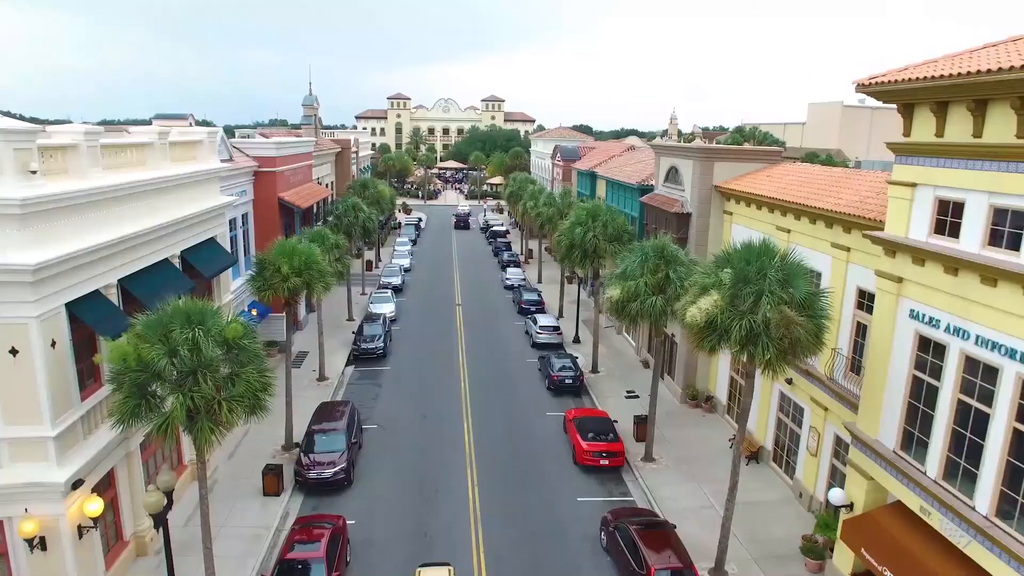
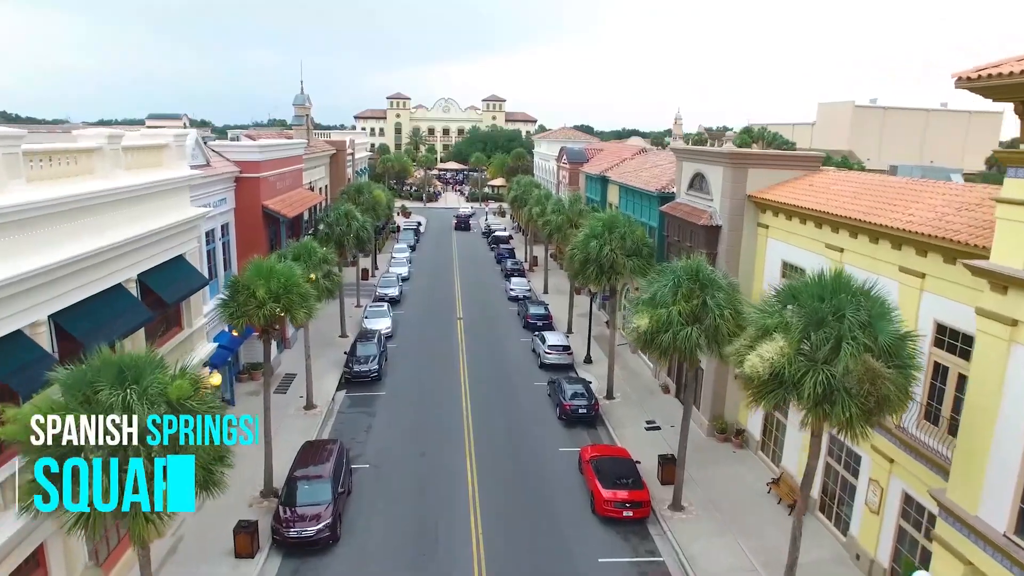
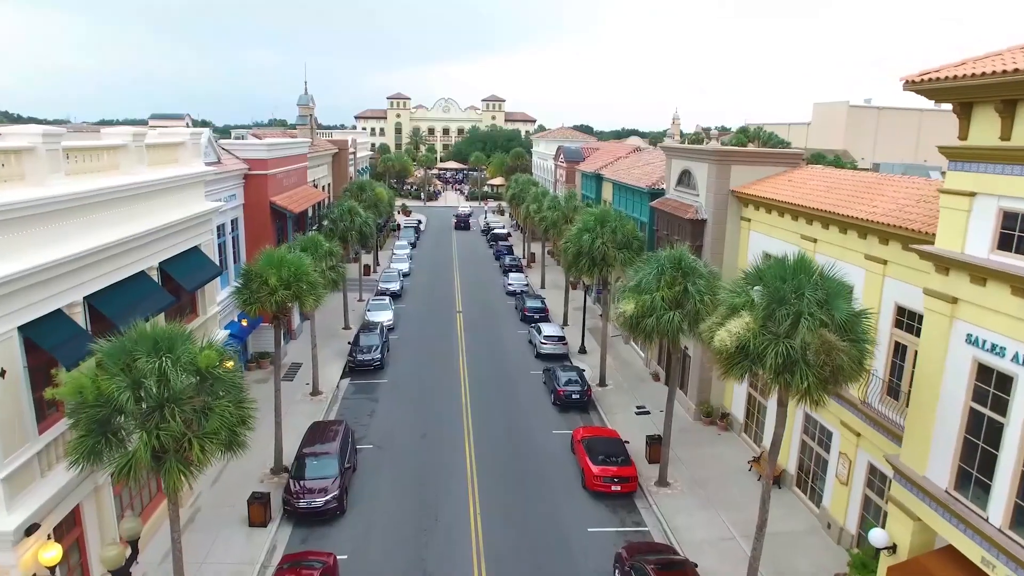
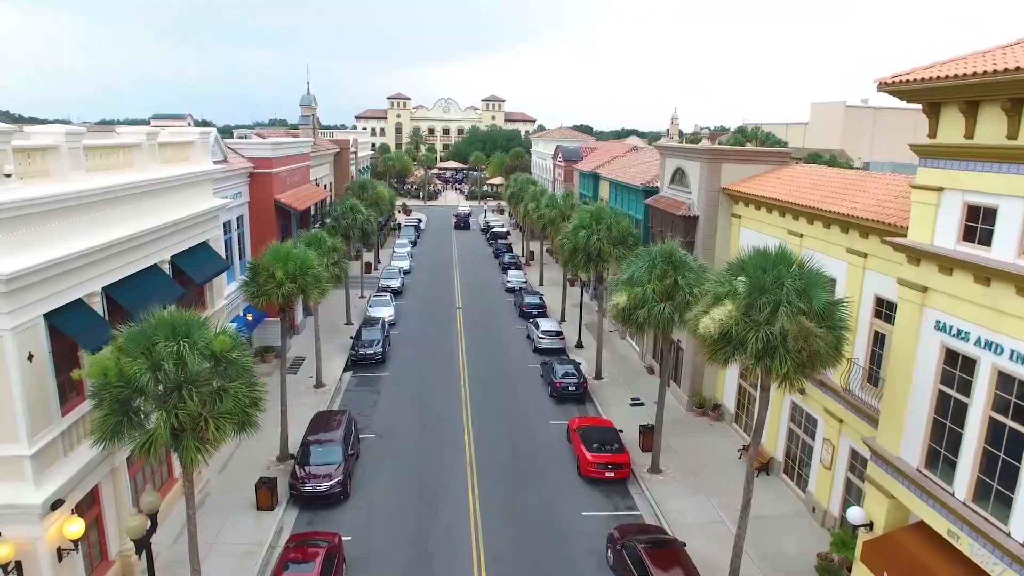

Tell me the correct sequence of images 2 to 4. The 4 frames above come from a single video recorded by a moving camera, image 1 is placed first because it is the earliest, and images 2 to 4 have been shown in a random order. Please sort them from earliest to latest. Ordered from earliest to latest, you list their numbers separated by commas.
4, 3, 2
